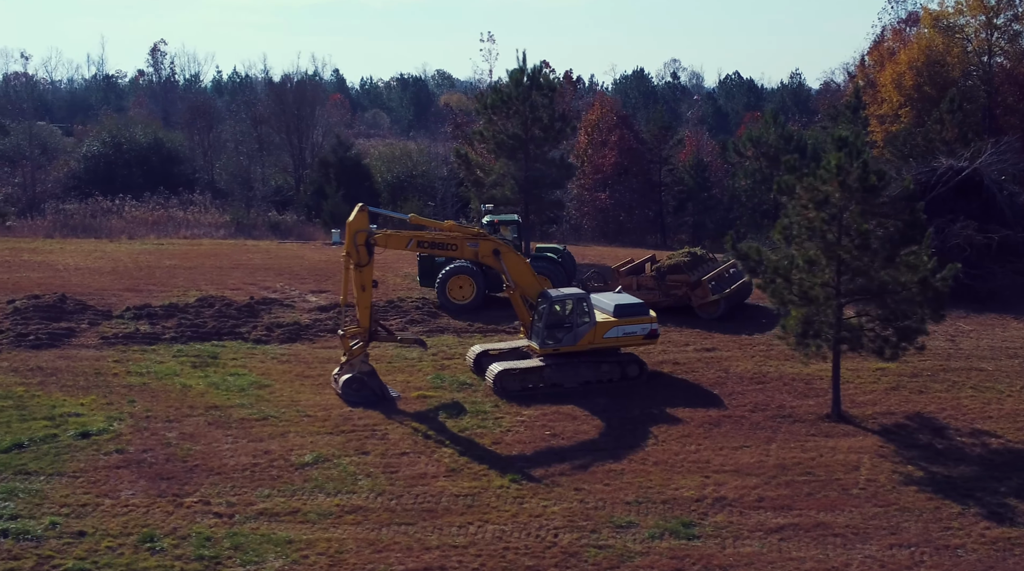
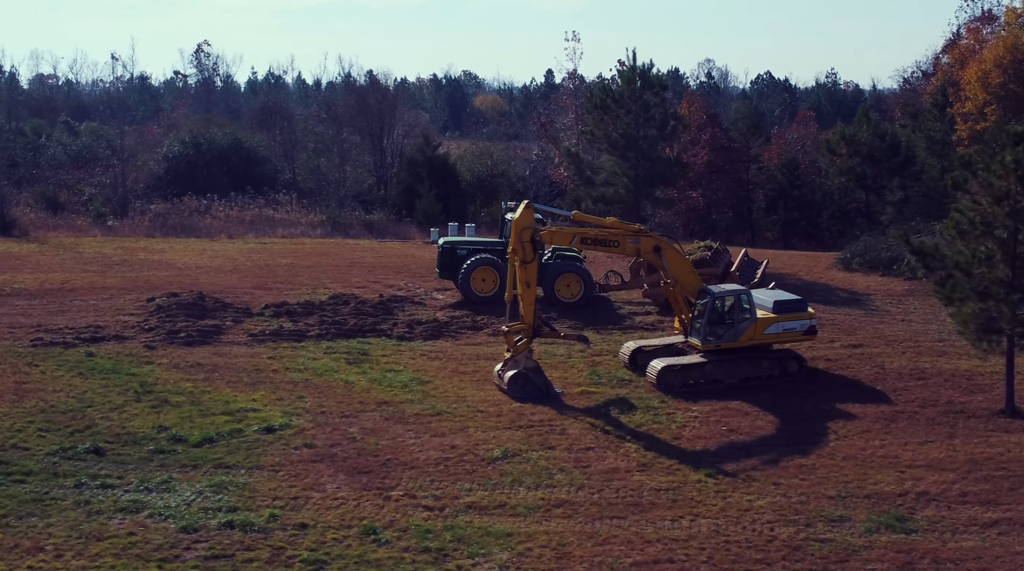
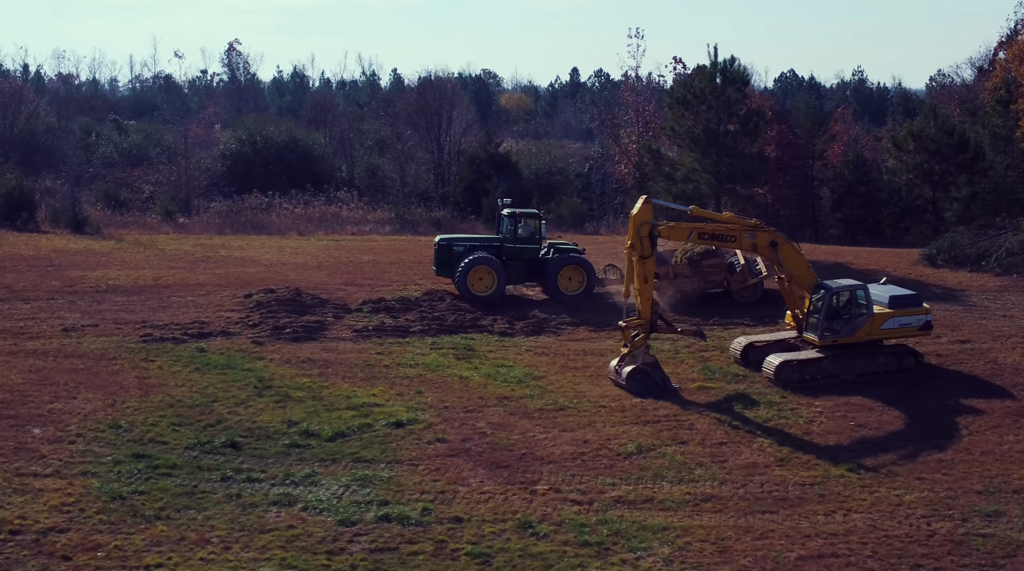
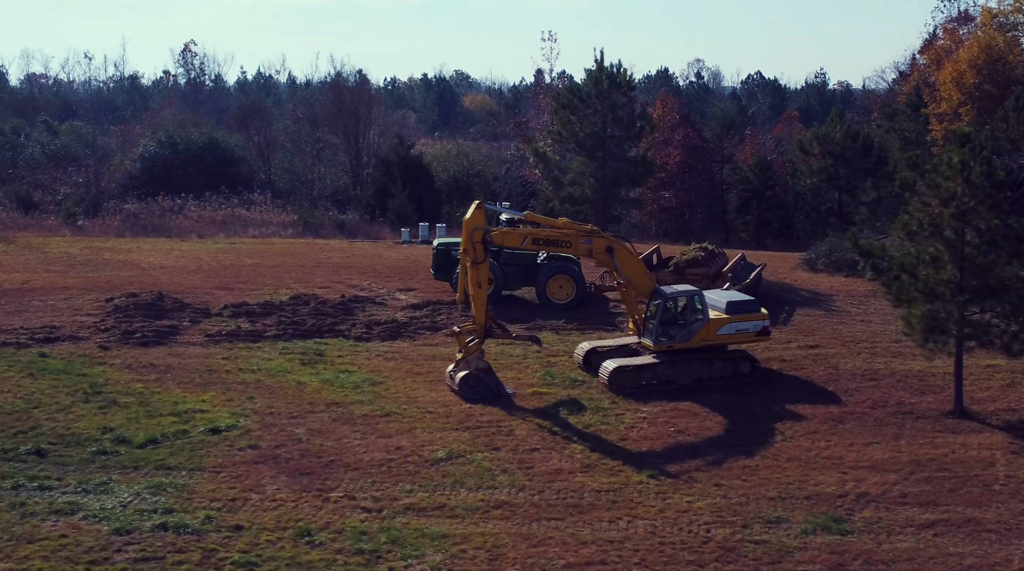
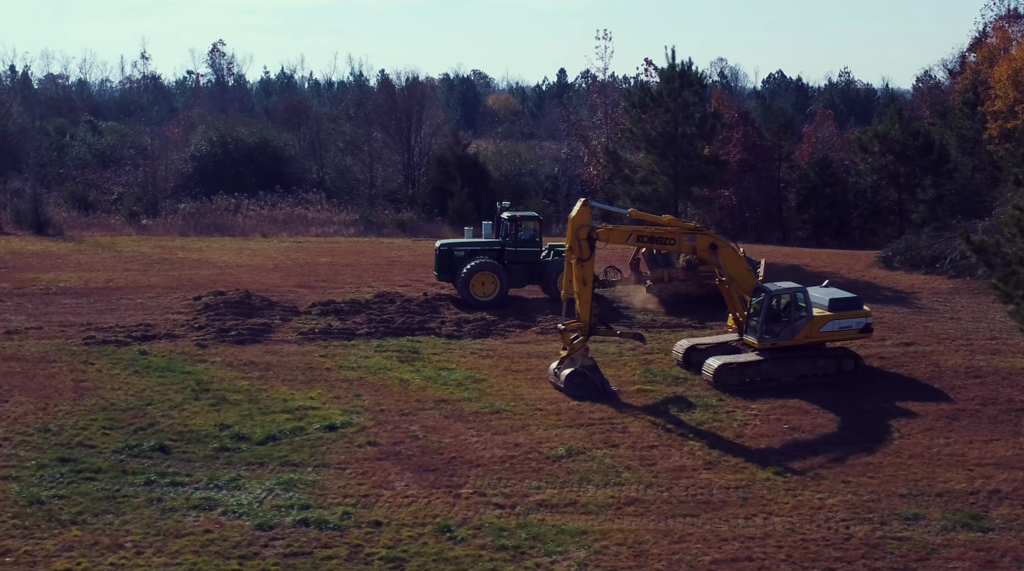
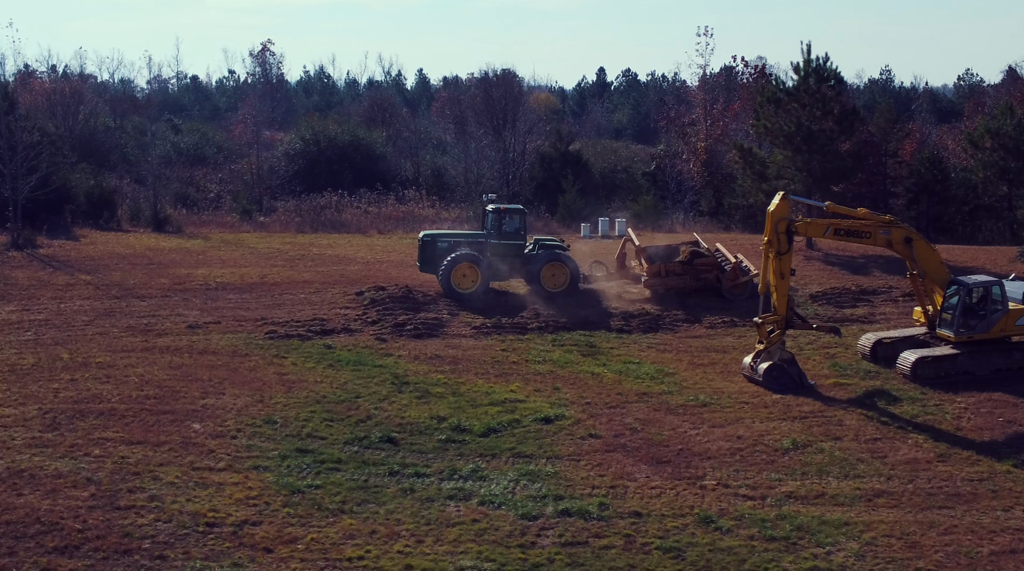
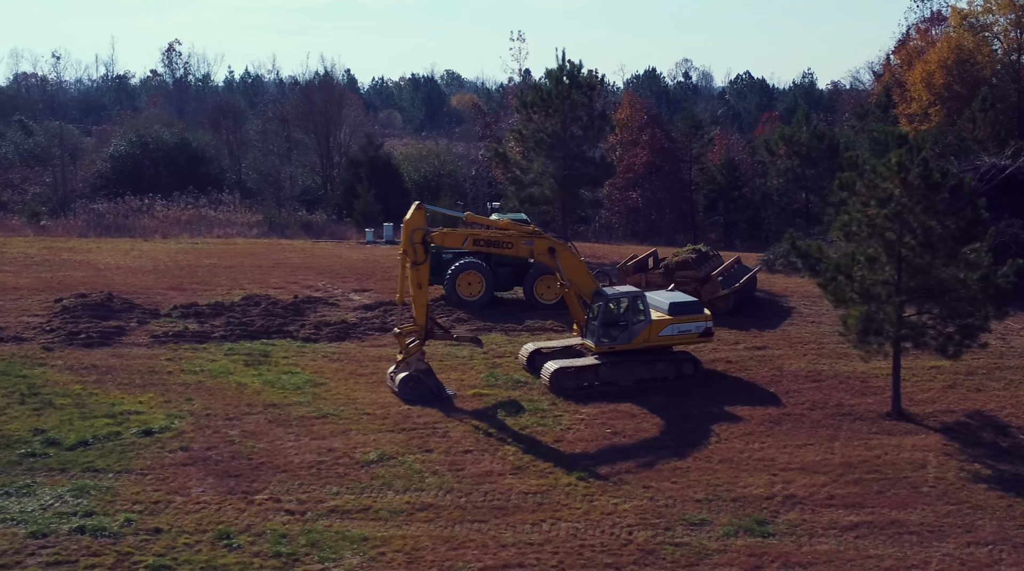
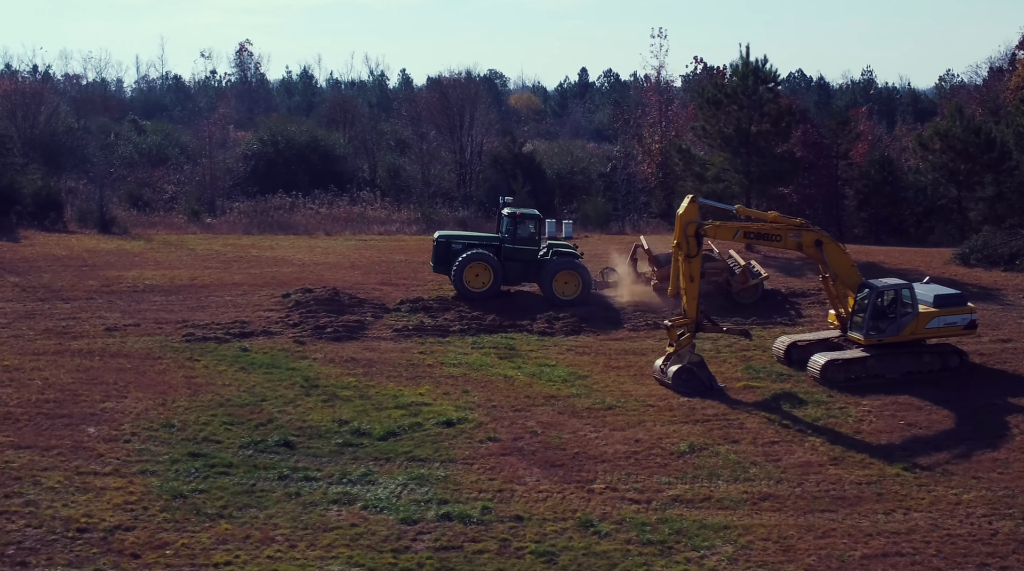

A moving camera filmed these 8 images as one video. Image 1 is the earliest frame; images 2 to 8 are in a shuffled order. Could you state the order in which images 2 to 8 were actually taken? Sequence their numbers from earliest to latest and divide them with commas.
7, 4, 2, 5, 3, 8, 6
